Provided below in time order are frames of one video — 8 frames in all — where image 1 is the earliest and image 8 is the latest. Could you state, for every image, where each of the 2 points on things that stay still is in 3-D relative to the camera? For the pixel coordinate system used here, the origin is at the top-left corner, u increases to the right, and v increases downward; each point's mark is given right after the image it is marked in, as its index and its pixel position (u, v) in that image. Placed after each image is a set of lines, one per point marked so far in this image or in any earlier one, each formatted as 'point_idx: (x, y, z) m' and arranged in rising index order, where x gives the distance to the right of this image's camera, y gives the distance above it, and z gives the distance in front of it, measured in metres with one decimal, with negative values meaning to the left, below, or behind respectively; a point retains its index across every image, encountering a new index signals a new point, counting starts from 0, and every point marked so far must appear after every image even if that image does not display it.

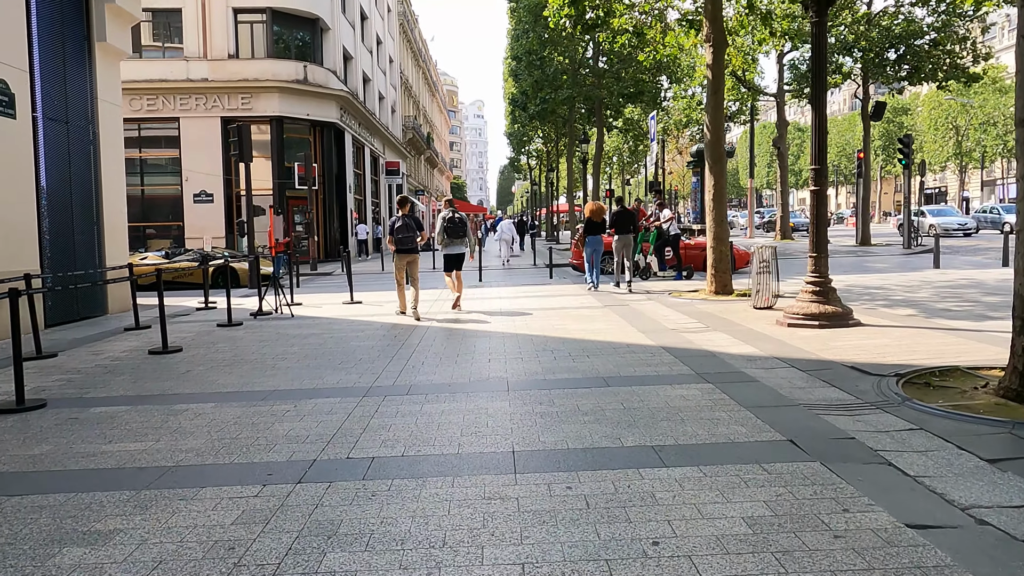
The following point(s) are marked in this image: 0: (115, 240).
0: (-6.8, +0.8, +13.1) m
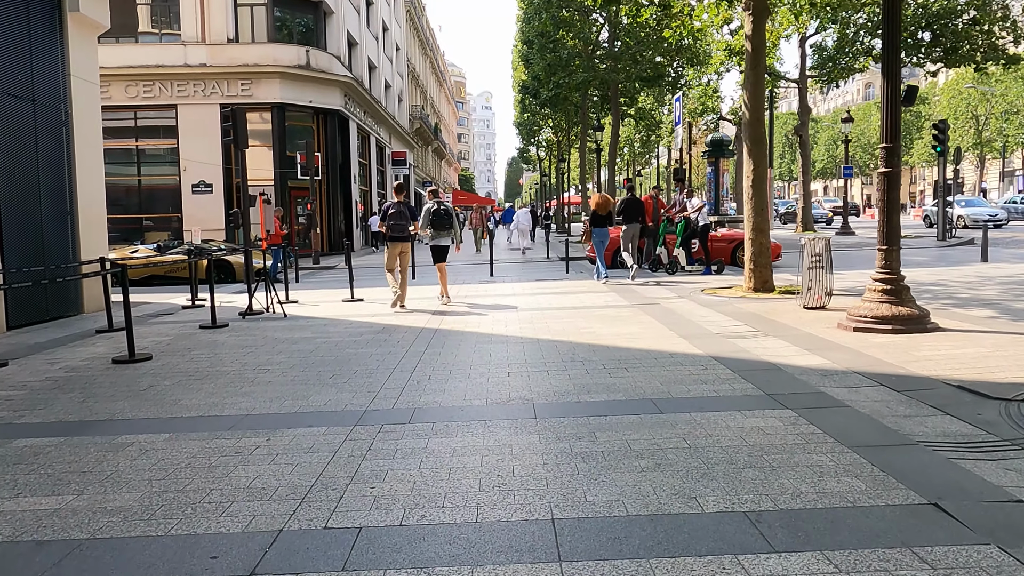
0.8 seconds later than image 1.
0: (-6.6, +0.9, +11.9) m
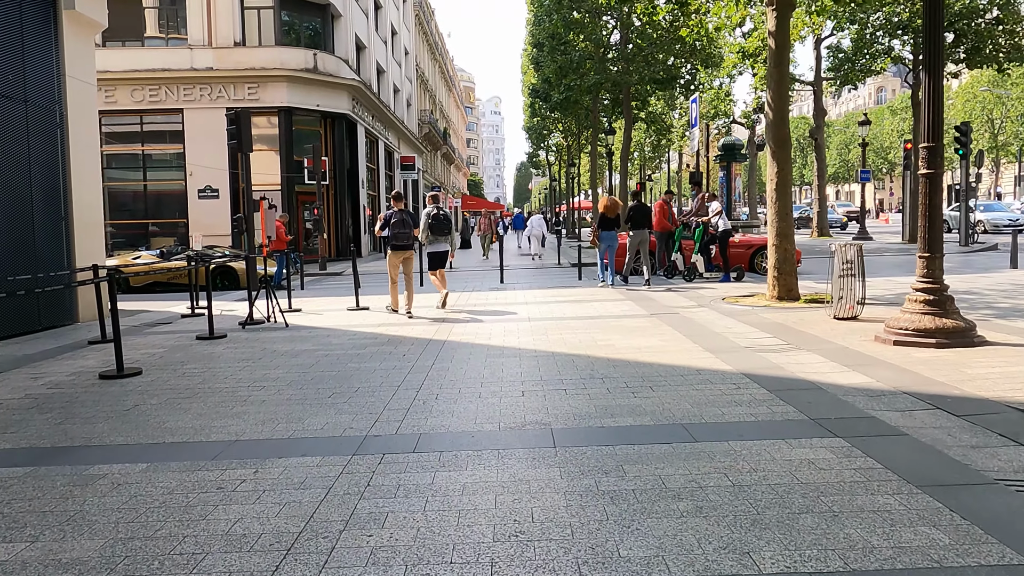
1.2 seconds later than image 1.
0: (-6.4, +0.8, +11.5) m
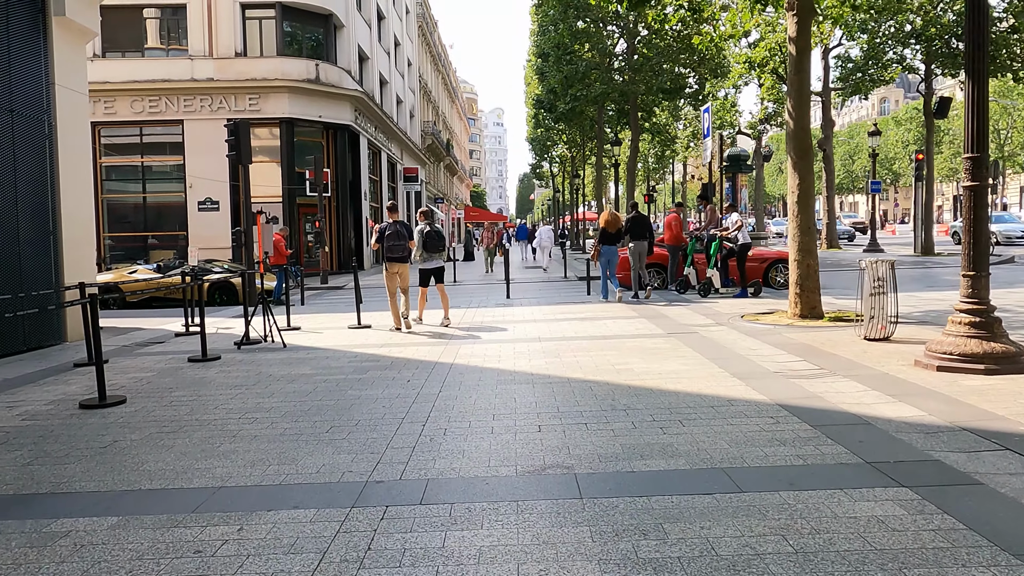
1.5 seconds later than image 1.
0: (-6.3, +0.5, +11.0) m
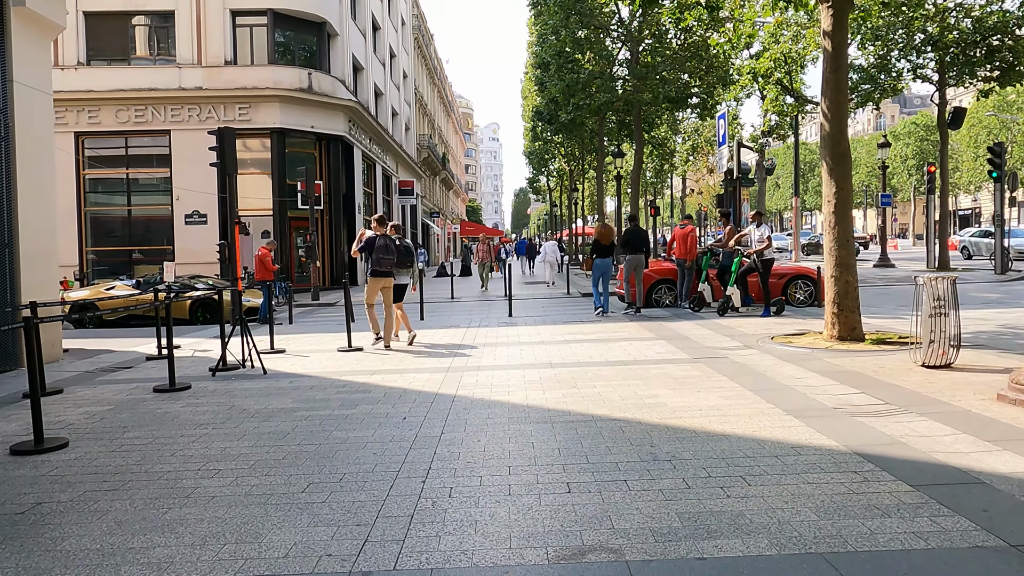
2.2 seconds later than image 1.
0: (-6.2, +0.3, +10.0) m
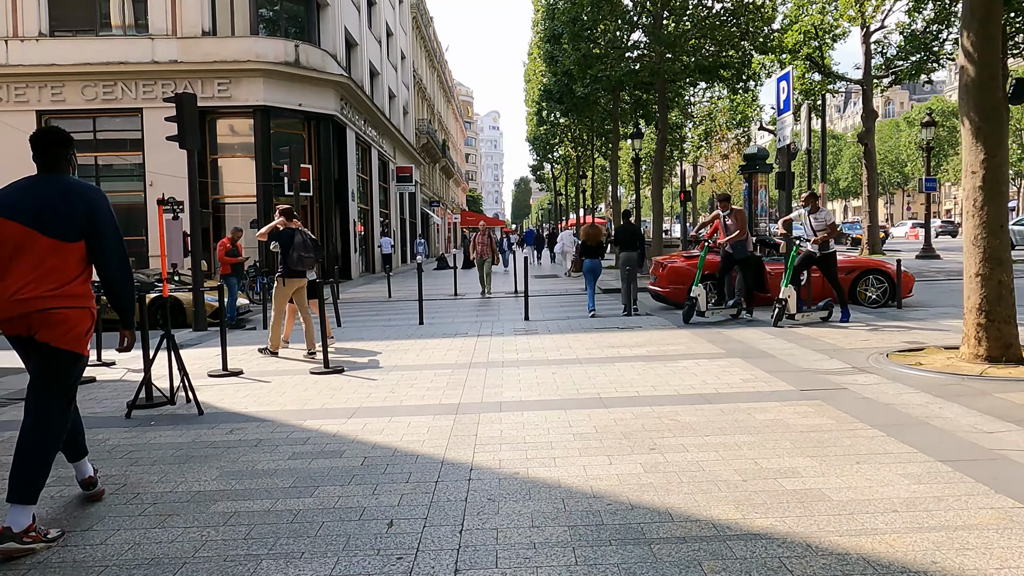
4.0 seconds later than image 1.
0: (-5.9, +0.2, +7.4) m
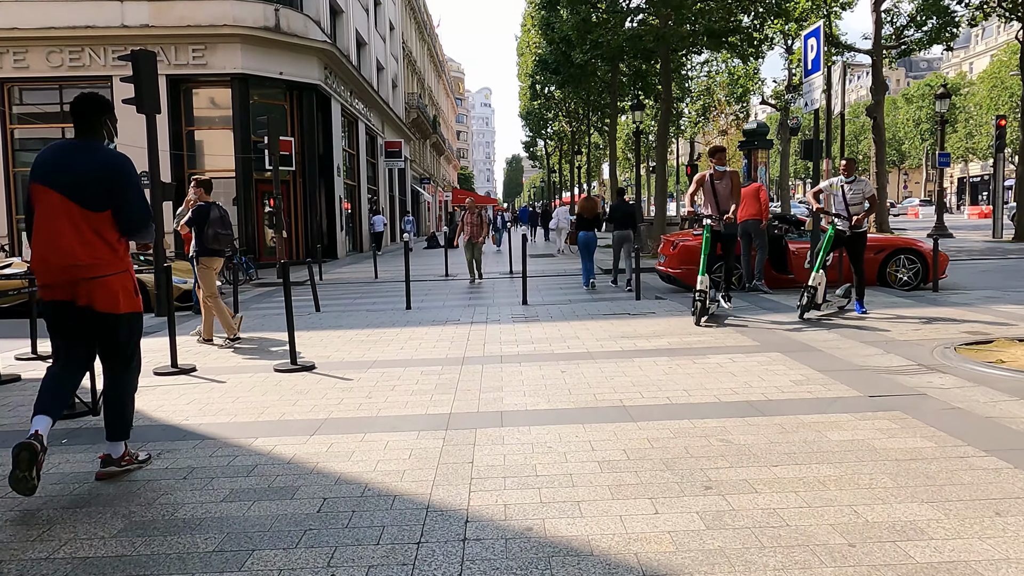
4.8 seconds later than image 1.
0: (-5.9, +0.4, +6.1) m
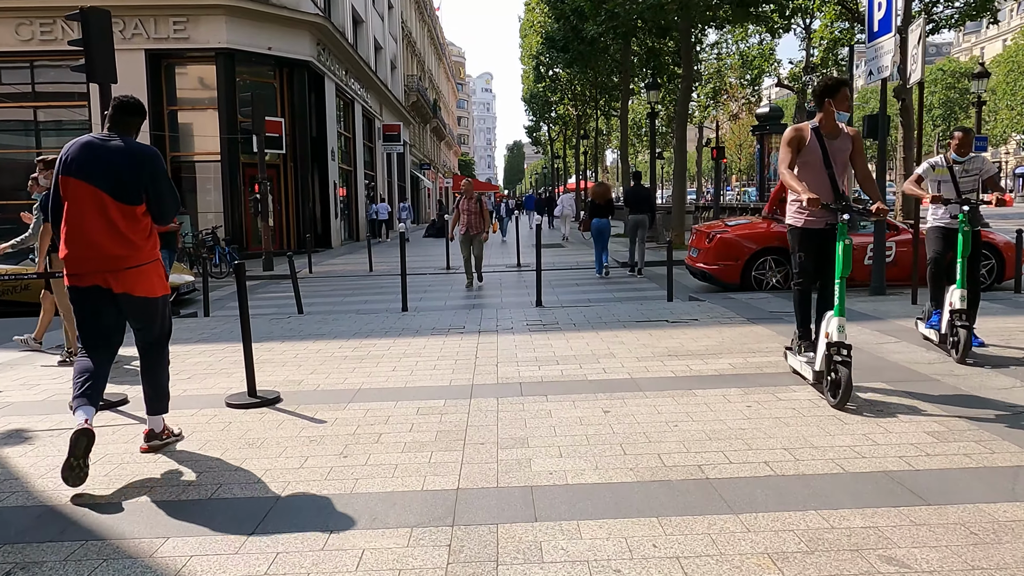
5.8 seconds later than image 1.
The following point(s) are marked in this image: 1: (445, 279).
0: (-5.7, +0.3, +4.5) m
1: (-1.3, +0.2, +14.7) m
